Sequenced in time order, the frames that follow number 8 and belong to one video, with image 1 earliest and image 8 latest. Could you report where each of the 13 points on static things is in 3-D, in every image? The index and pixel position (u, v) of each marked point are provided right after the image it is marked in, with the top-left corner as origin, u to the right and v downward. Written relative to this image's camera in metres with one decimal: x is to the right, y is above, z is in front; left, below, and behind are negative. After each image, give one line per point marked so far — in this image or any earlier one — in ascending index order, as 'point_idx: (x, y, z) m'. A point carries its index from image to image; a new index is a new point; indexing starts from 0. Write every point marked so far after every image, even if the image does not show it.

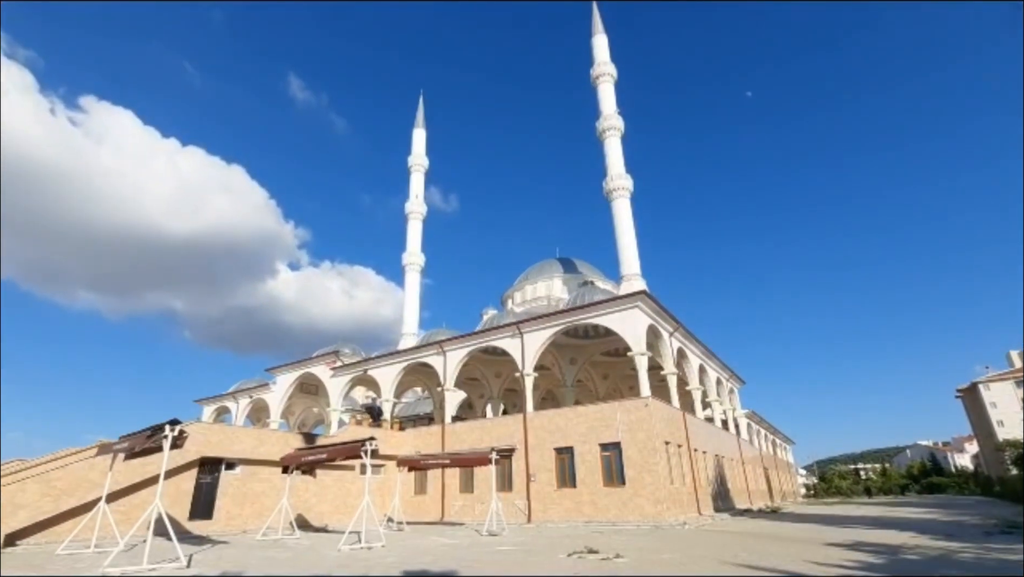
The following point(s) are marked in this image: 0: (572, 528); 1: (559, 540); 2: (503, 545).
0: (+2.3, -9.0, +19.2) m
1: (+1.4, -7.2, +14.5) m
2: (-0.3, -7.0, +13.9) m
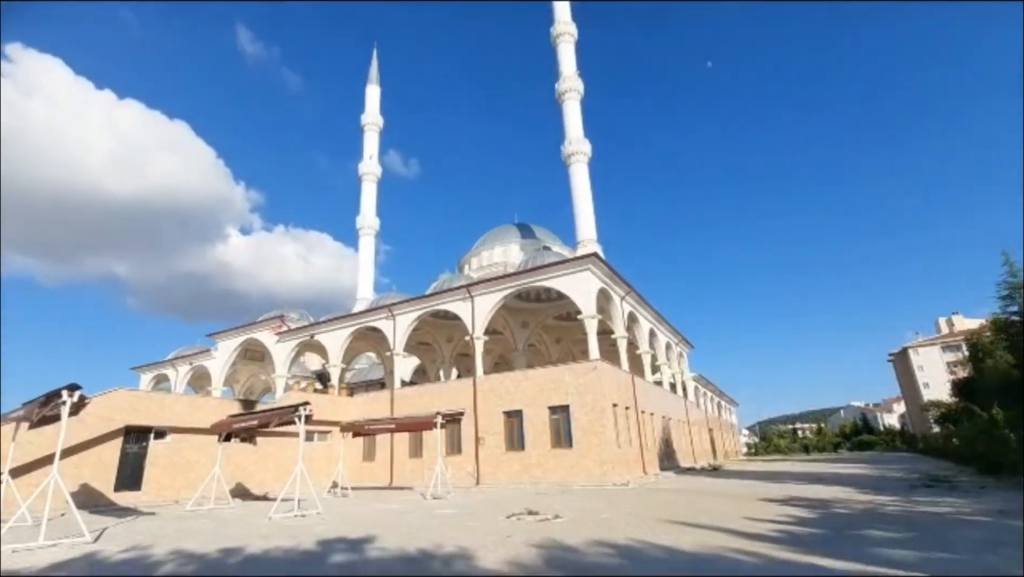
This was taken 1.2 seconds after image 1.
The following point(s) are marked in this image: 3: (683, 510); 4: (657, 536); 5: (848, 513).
0: (+0.3, -7.6, +19.1) m
1: (-0.2, -6.0, +14.3) m
2: (-1.8, -5.9, +13.6) m
3: (+3.9, -5.1, +11.7) m
4: (+2.4, -4.1, +8.5) m
5: (+7.0, -4.7, +10.7) m
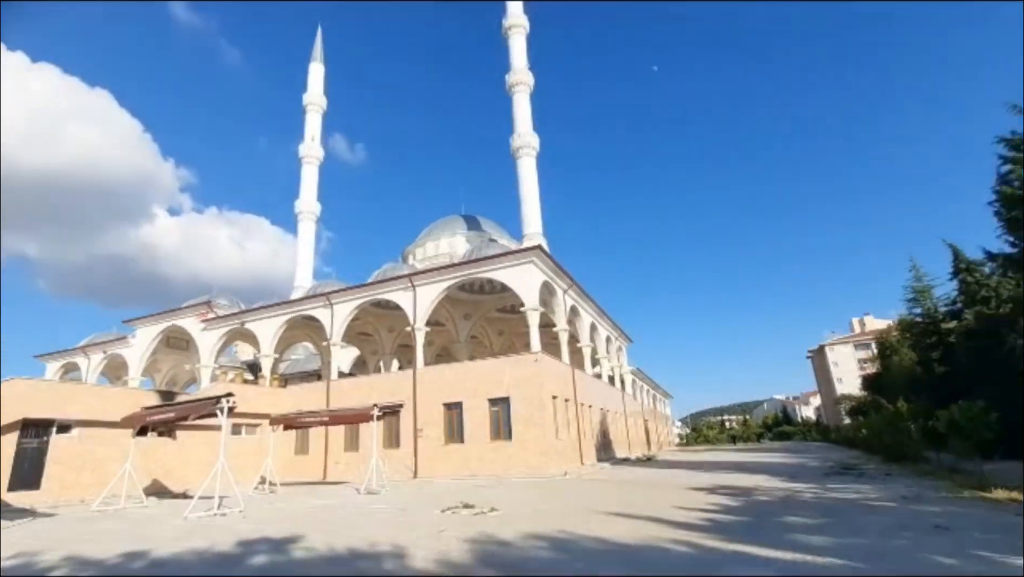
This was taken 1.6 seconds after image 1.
0: (-2.0, -7.2, +18.9) m
1: (-2.0, -5.8, +14.1) m
2: (-3.5, -5.6, +13.1) m
3: (+2.4, -4.9, +11.9) m
4: (+1.3, -4.0, +8.5) m
5: (+5.7, -4.7, +11.2) m
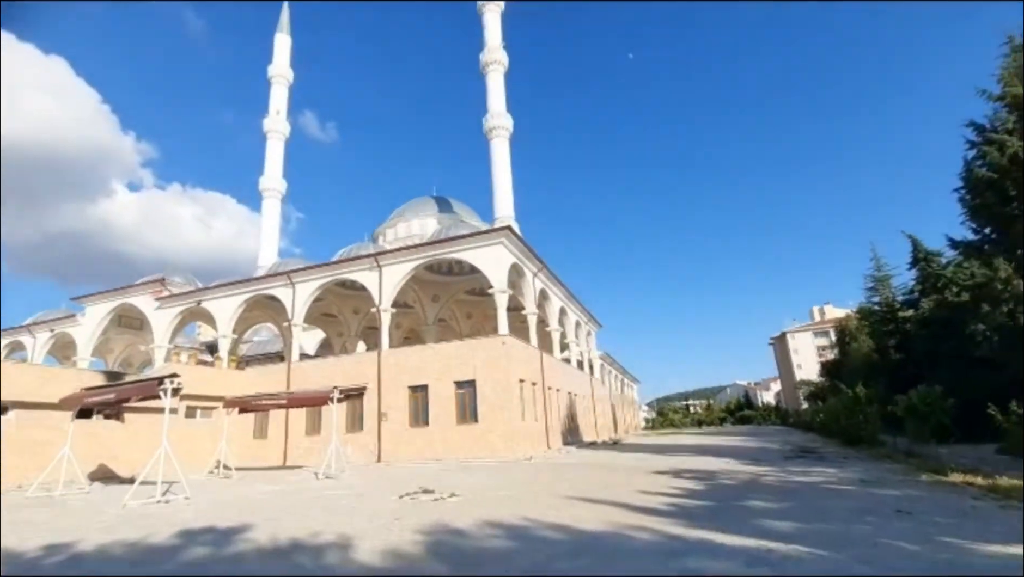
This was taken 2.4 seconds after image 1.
0: (-3.3, -6.5, +18.5) m
1: (-3.0, -5.2, +13.6) m
2: (-4.4, -5.0, +12.6) m
3: (+1.6, -4.5, +11.7) m
4: (+0.6, -3.6, +8.2) m
5: (+4.8, -4.3, +11.2) m
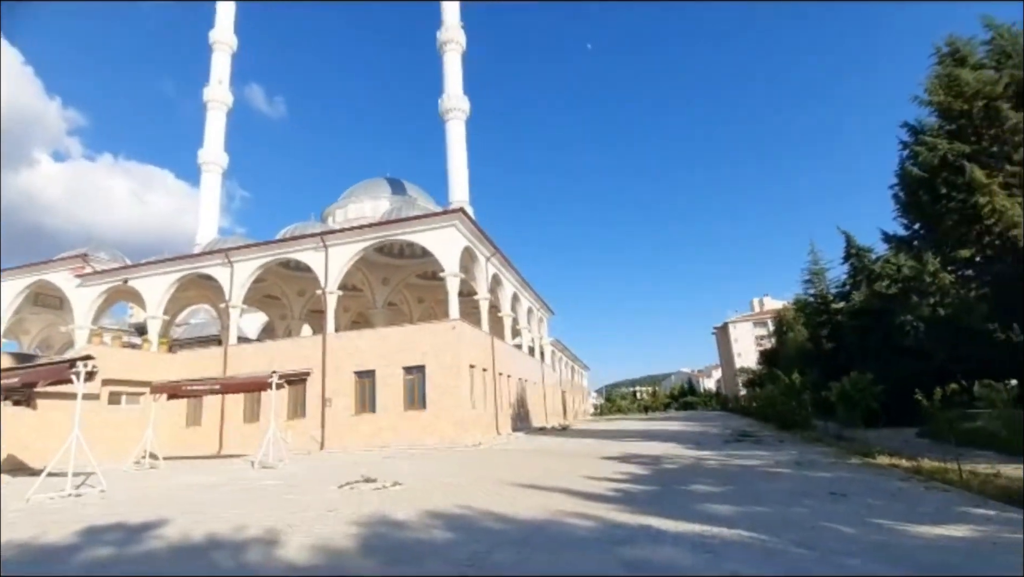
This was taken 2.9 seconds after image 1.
0: (-5.1, -5.8, +18.0) m
1: (-4.4, -4.7, +13.1) m
2: (-5.7, -4.5, +12.0) m
3: (+0.4, -4.1, +11.6) m
4: (-0.3, -3.3, +8.0) m
5: (+3.7, -4.0, +11.3) m
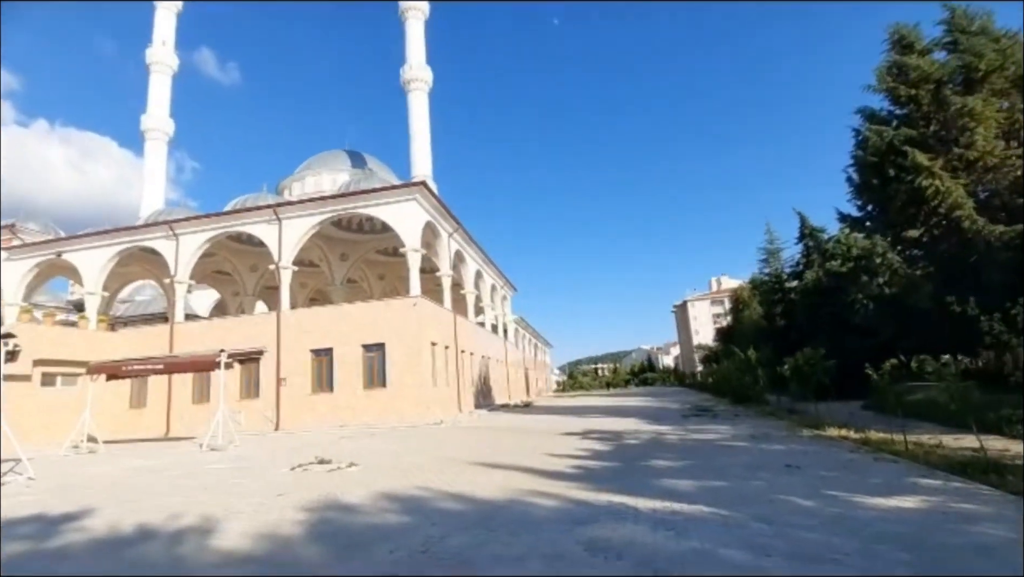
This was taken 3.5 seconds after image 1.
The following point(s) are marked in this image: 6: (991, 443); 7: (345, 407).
0: (-6.4, -5.0, +17.5) m
1: (-5.3, -4.0, +12.6) m
2: (-6.6, -3.9, +11.4) m
3: (-0.5, -3.6, +11.4) m
4: (-0.9, -2.9, +7.7) m
5: (+2.8, -3.5, +11.4) m
6: (+8.7, -2.8, +9.2) m
7: (-6.5, -4.6, +19.8) m
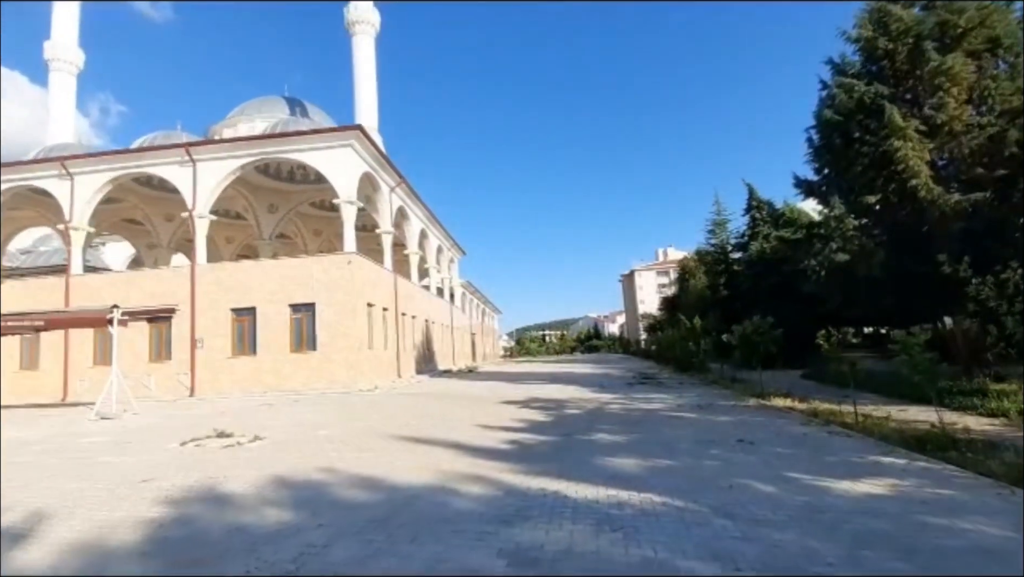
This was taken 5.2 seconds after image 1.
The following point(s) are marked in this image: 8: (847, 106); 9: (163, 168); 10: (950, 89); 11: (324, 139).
0: (-8.4, -3.5, +15.9) m
1: (-6.8, -2.9, +11.1) m
2: (-7.9, -2.8, +9.8) m
3: (-1.9, -2.7, +10.3) m
4: (-1.9, -2.2, +6.6) m
5: (+1.4, -2.6, +10.6) m
6: (+7.5, -2.3, +9.0) m
7: (-8.6, -2.9, +18.1) m
8: (+8.6, +4.7, +13.2) m
9: (-13.2, +4.5, +19.3) m
10: (+9.9, +4.5, +11.6) m
11: (-6.9, +5.5, +18.9) m
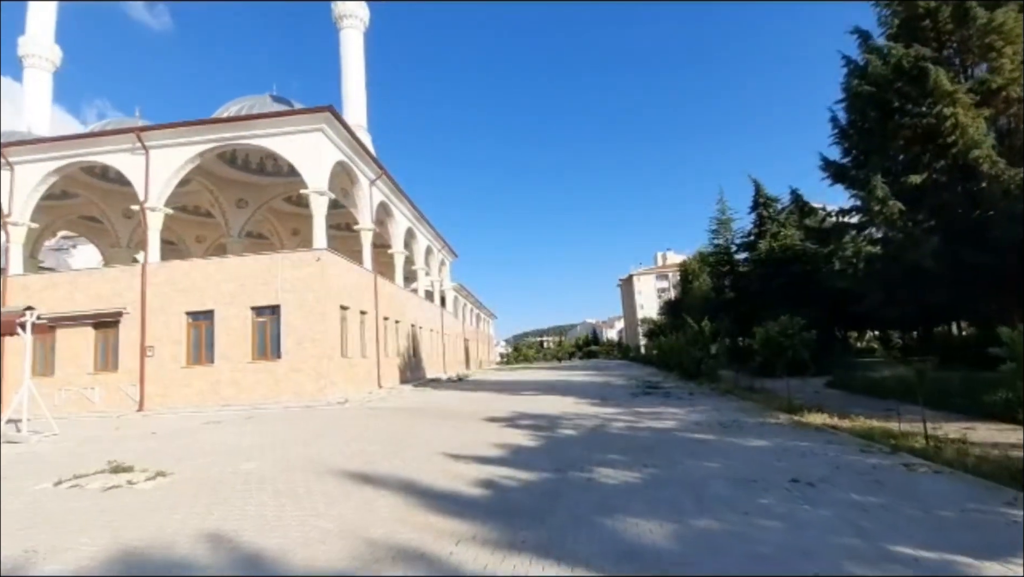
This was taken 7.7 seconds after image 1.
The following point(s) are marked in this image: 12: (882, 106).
0: (-8.7, -3.5, +13.9) m
1: (-7.1, -2.8, +9.1) m
2: (-8.2, -2.7, +7.8) m
3: (-2.2, -2.6, +8.4) m
4: (-2.1, -2.1, +4.7) m
5: (+1.1, -2.5, +8.7) m
6: (+7.2, -2.1, +7.1) m
7: (-8.9, -3.0, +16.2) m
8: (+8.3, +4.8, +11.4) m
9: (-13.6, +4.4, +17.4) m
10: (+9.6, +4.7, +9.8) m
11: (-7.3, +5.4, +17.0) m
12: (+8.4, +4.1, +11.6) m
